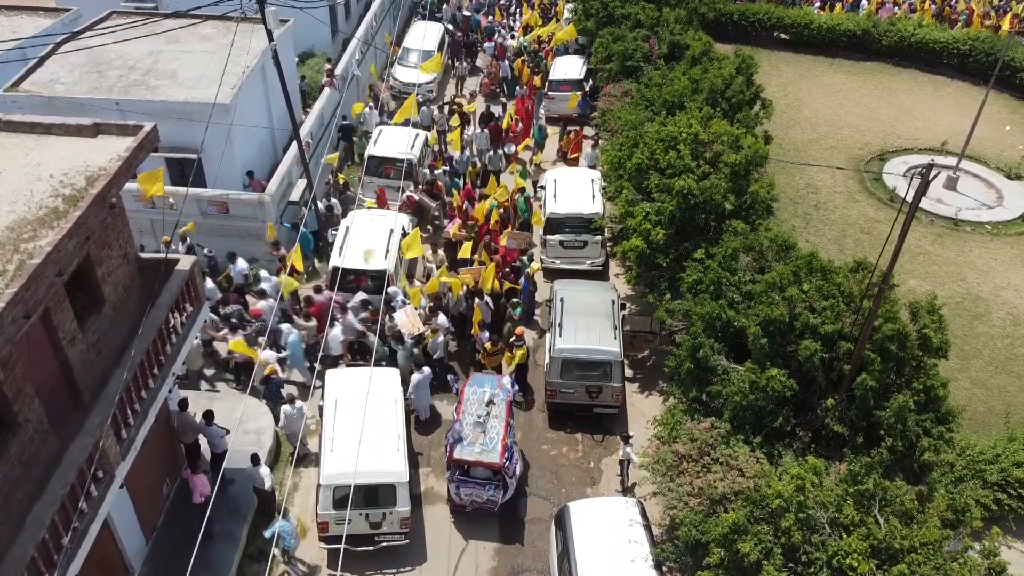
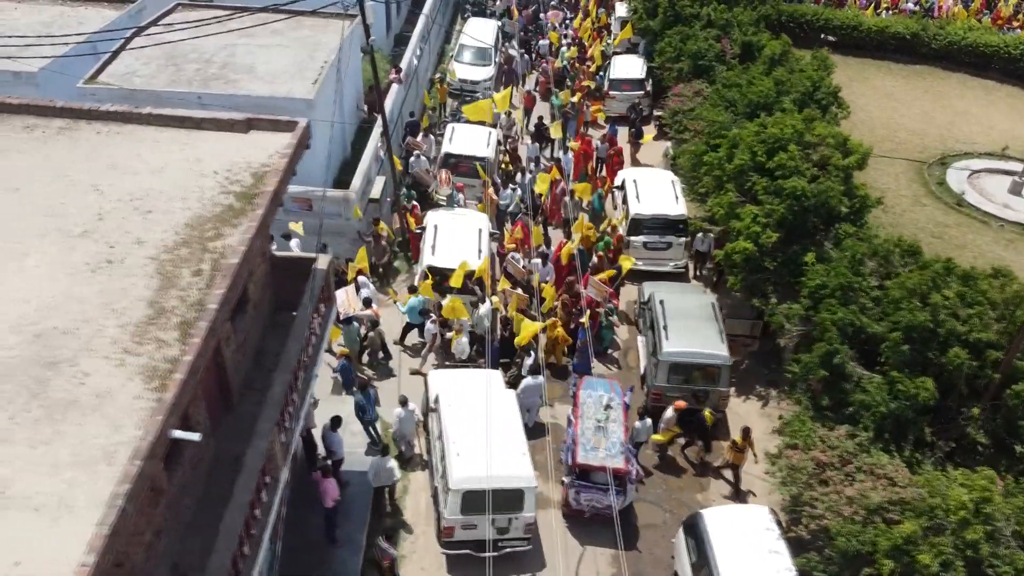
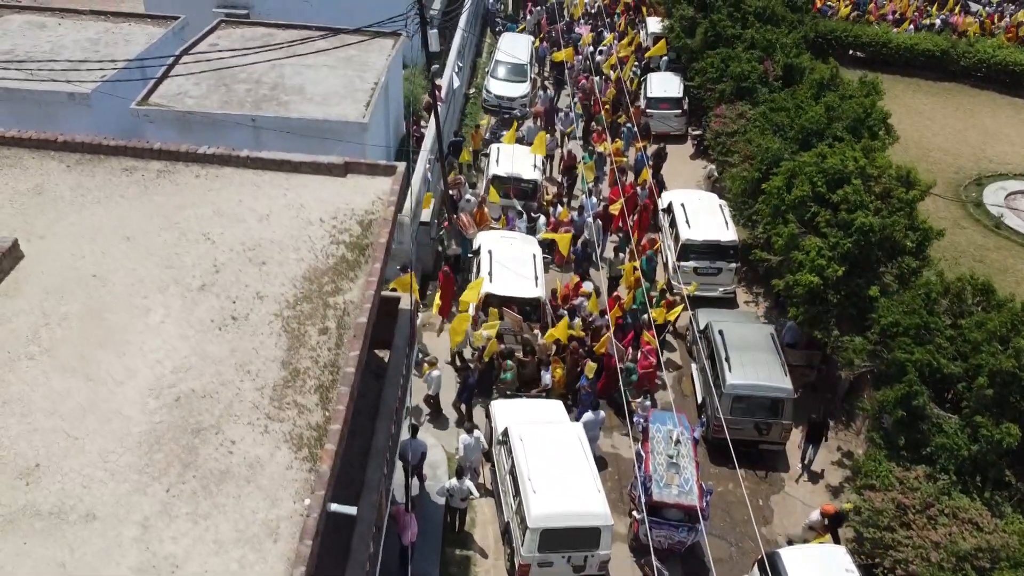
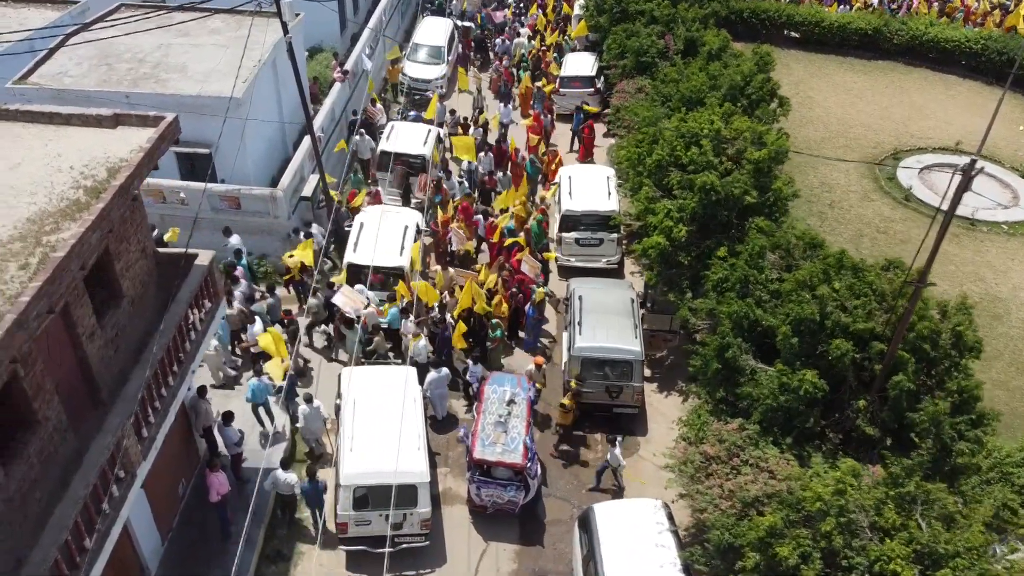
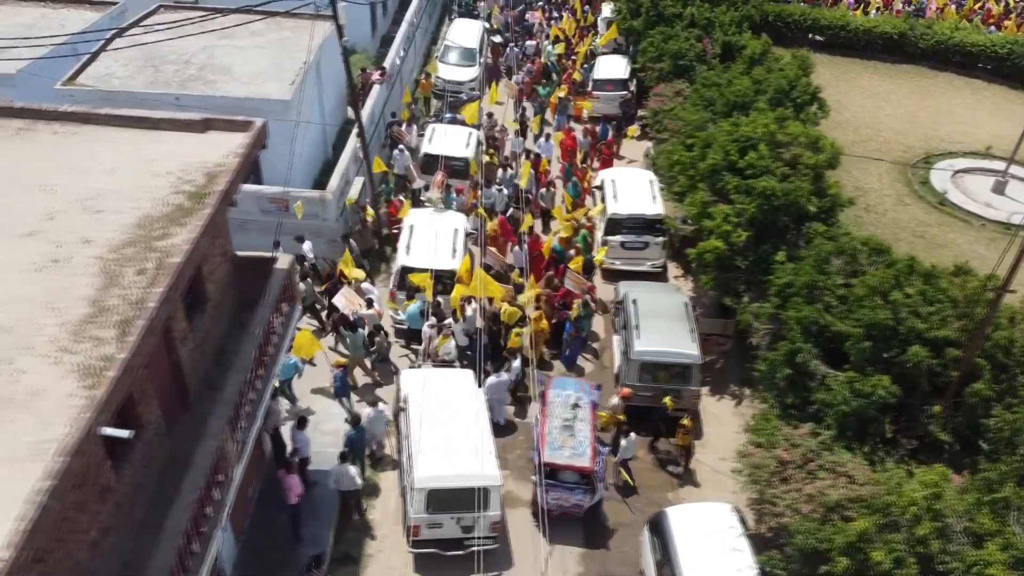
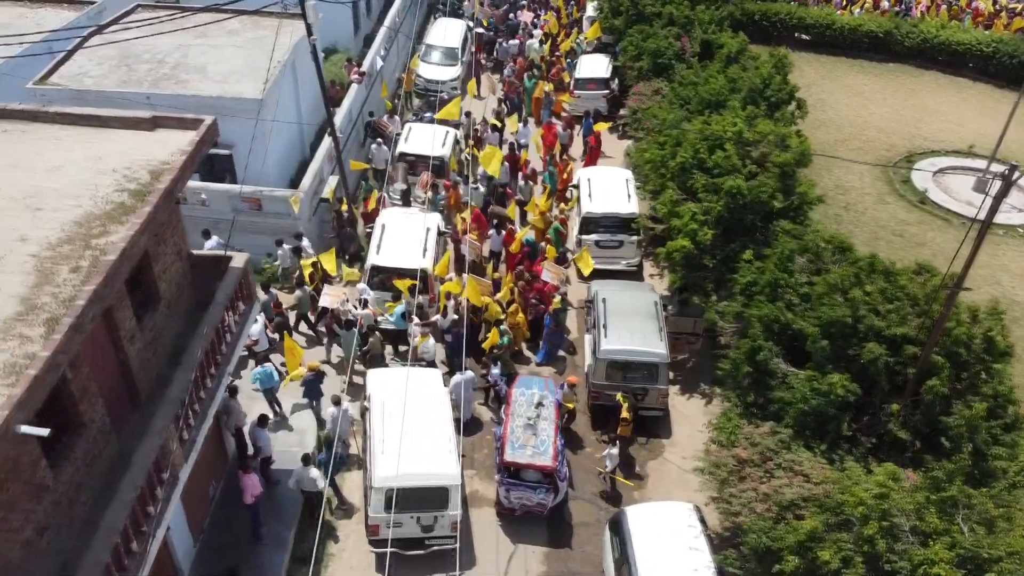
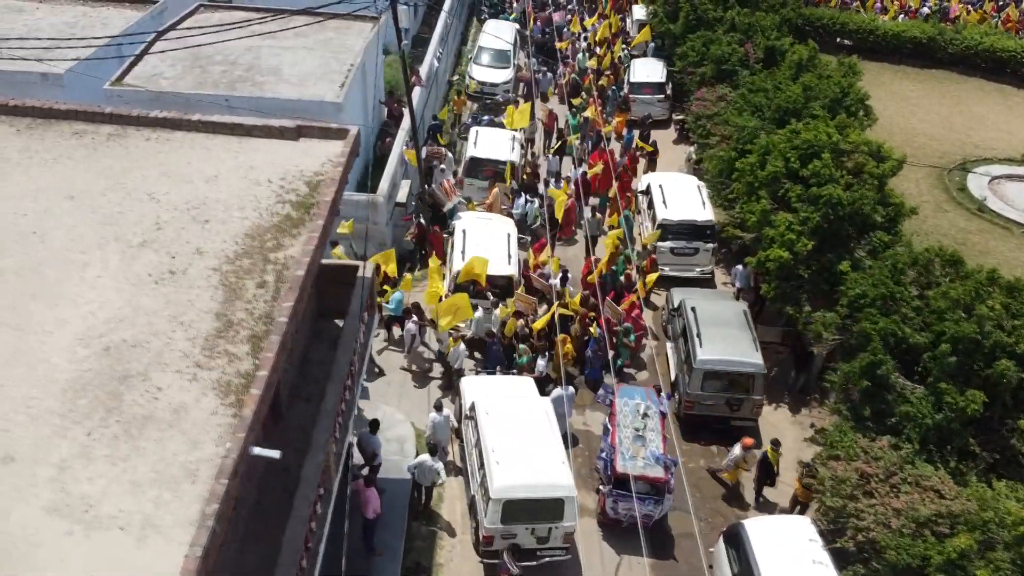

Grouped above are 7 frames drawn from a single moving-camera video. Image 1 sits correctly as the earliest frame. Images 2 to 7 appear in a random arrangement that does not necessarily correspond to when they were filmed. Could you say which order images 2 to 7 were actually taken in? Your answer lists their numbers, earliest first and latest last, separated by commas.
4, 6, 5, 2, 7, 3
